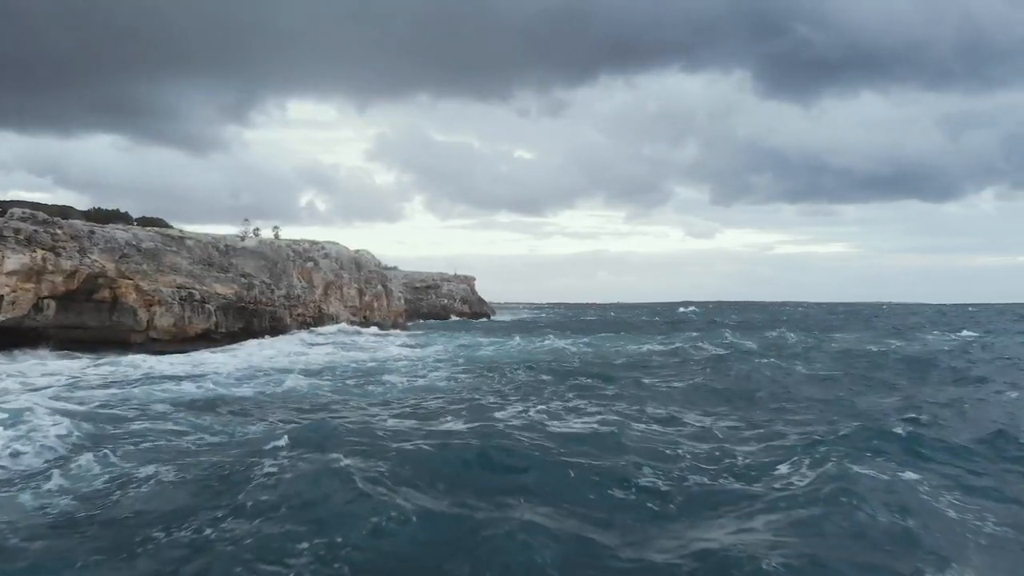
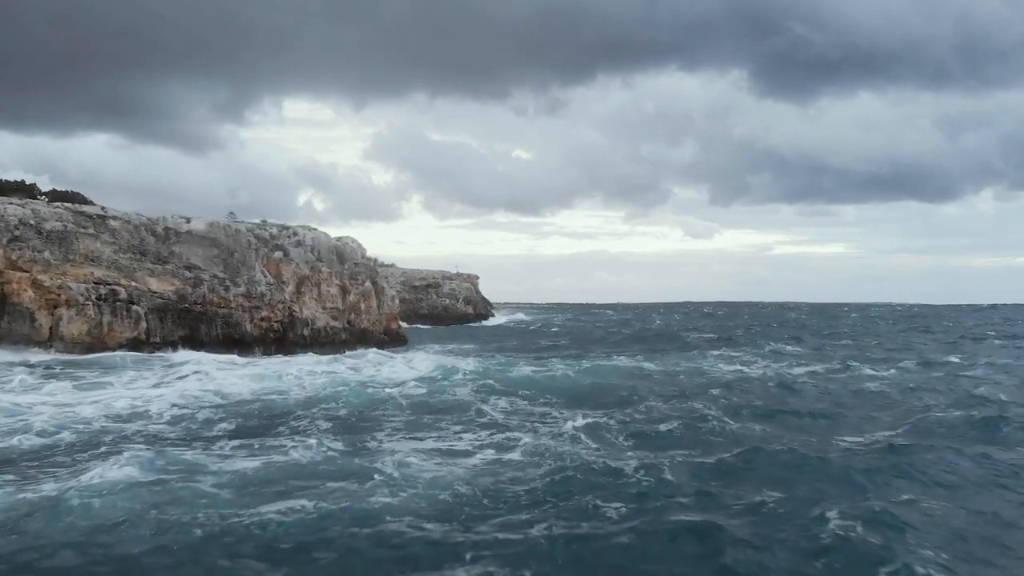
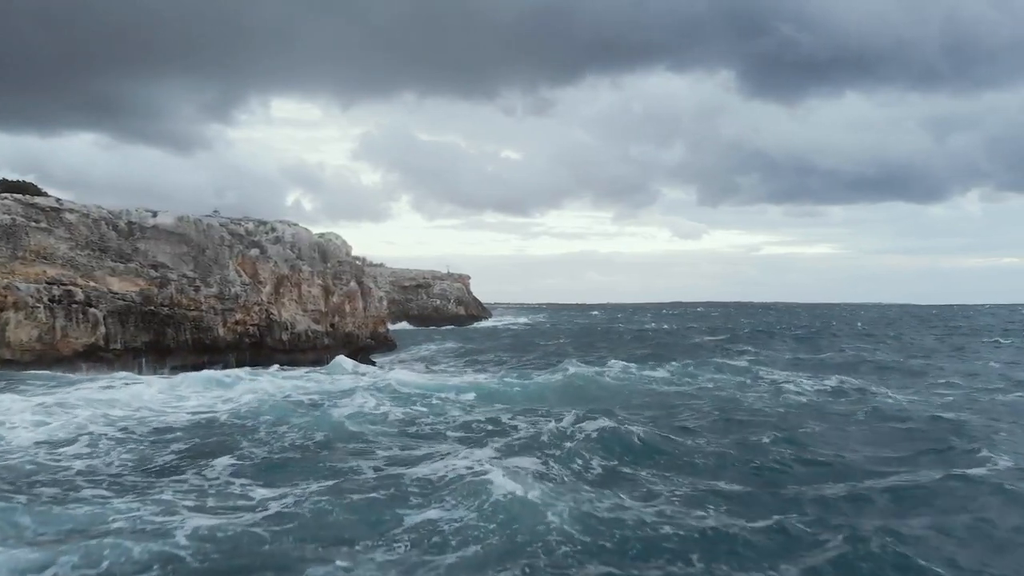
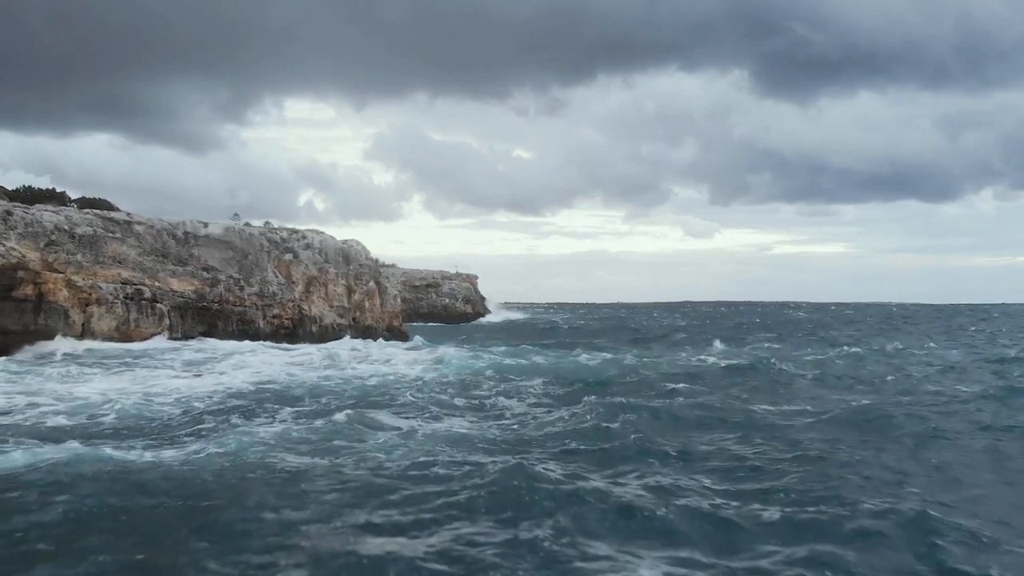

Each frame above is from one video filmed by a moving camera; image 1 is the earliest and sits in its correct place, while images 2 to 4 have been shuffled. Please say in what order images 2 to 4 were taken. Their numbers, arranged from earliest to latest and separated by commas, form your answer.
4, 2, 3
